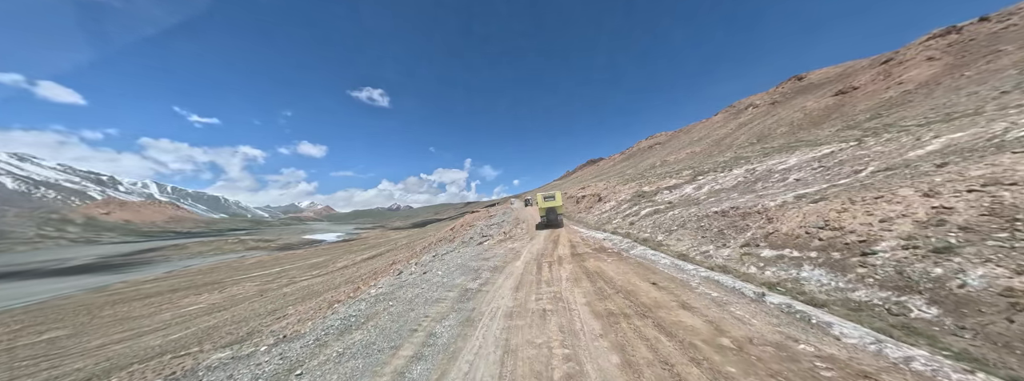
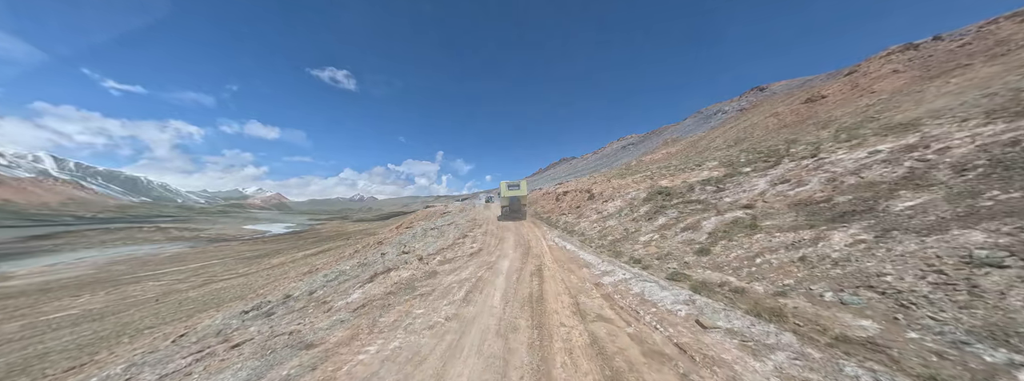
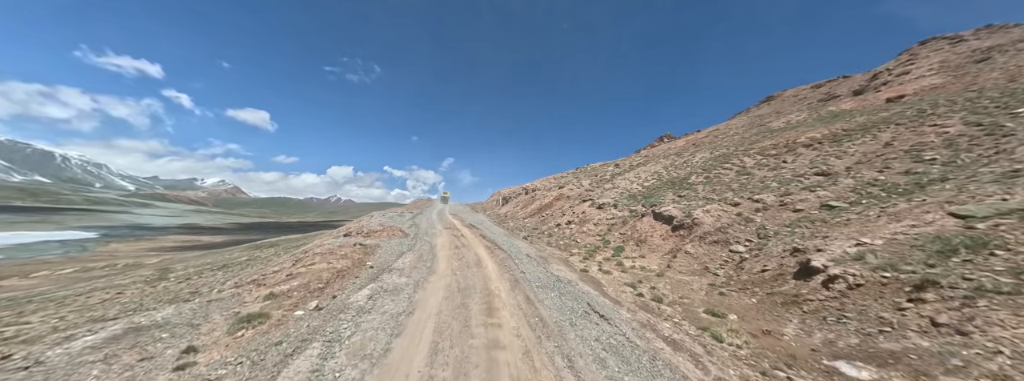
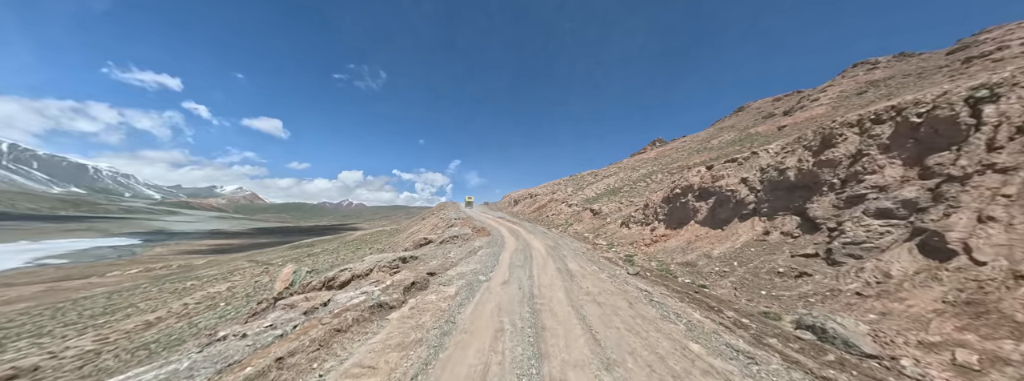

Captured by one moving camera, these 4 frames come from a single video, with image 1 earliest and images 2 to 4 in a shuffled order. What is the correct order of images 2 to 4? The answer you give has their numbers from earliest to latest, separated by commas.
2, 4, 3
